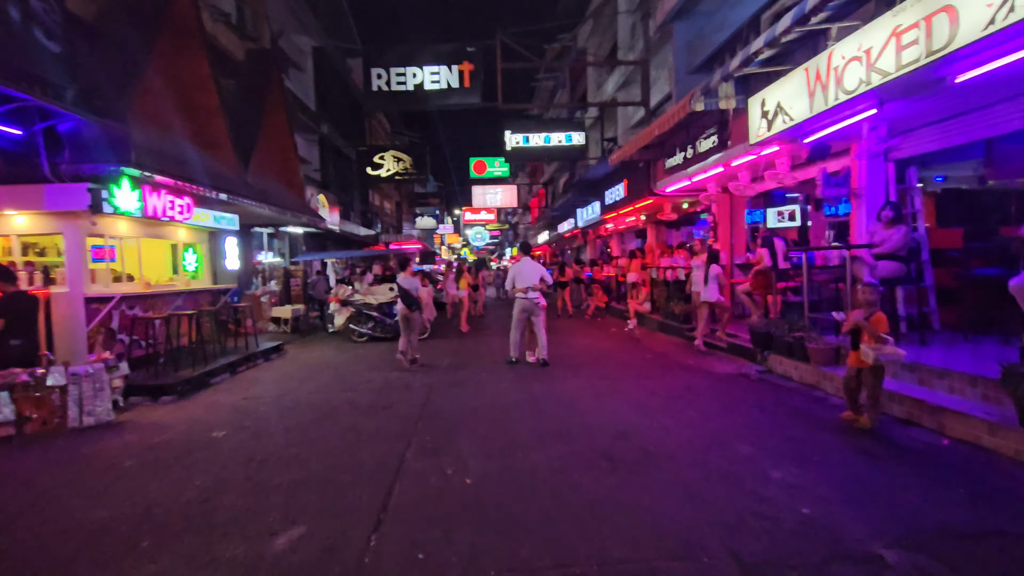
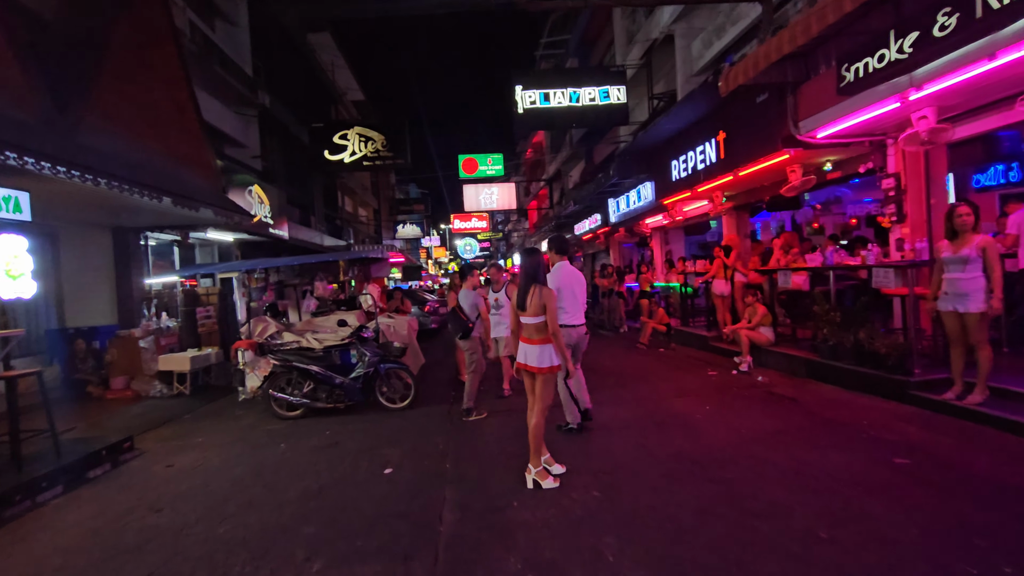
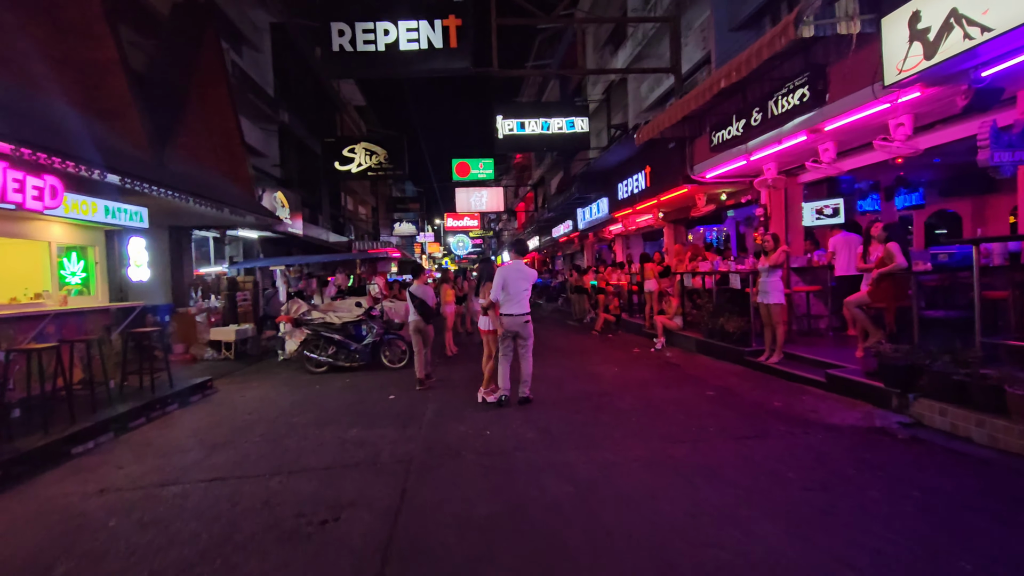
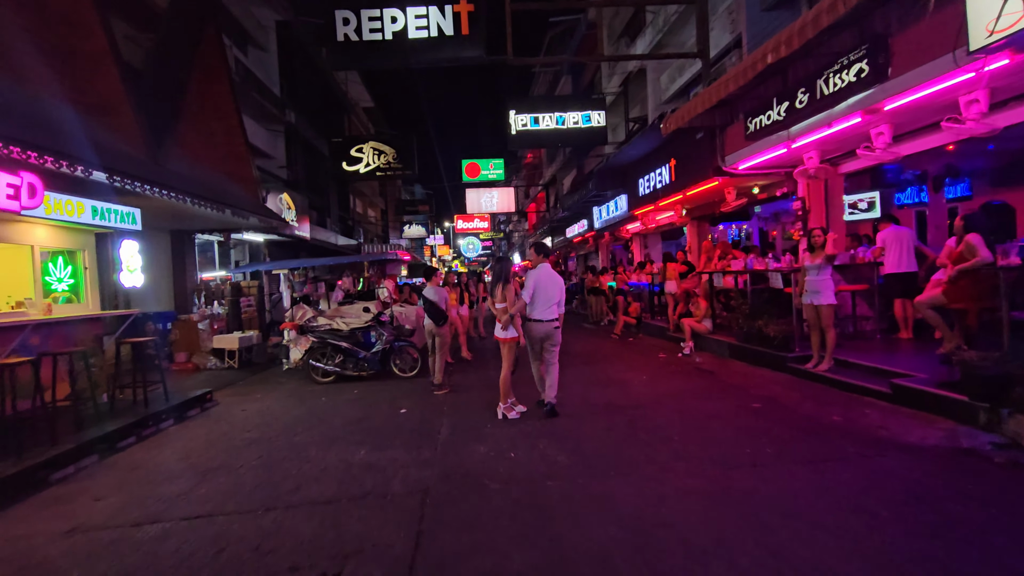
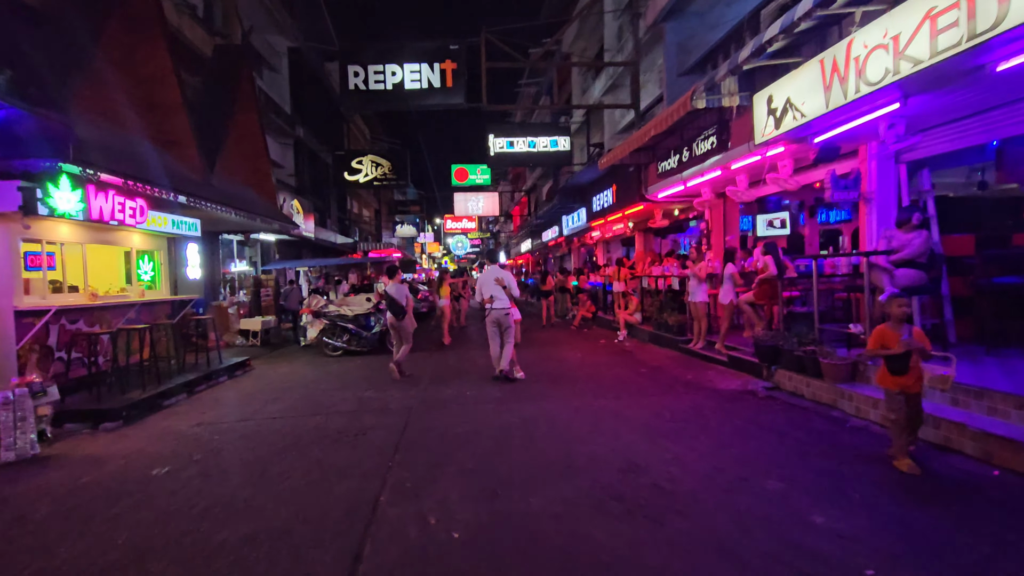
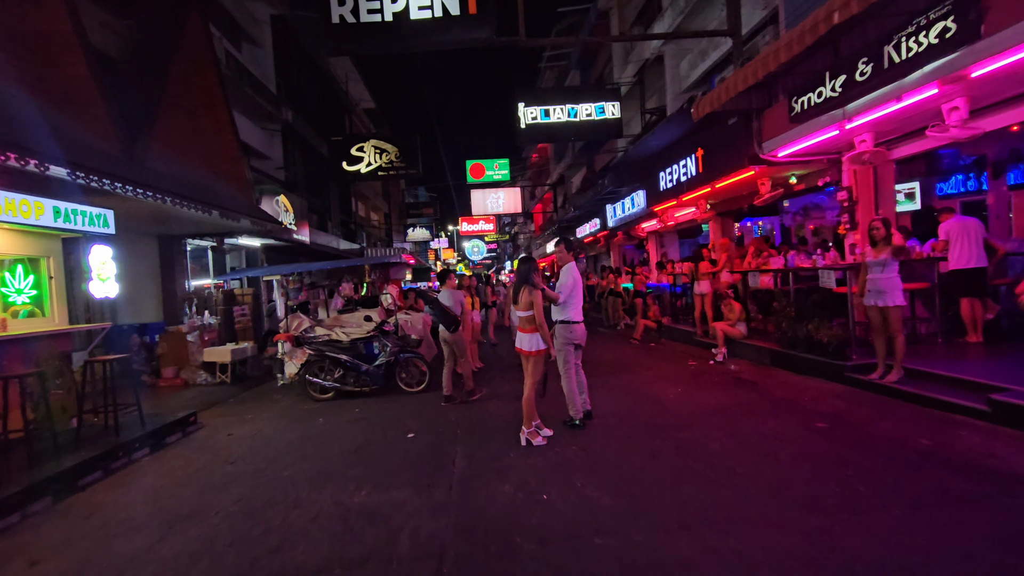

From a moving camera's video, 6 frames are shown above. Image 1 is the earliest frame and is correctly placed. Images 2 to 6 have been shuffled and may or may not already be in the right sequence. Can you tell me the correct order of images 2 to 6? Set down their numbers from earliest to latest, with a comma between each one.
5, 3, 4, 6, 2
